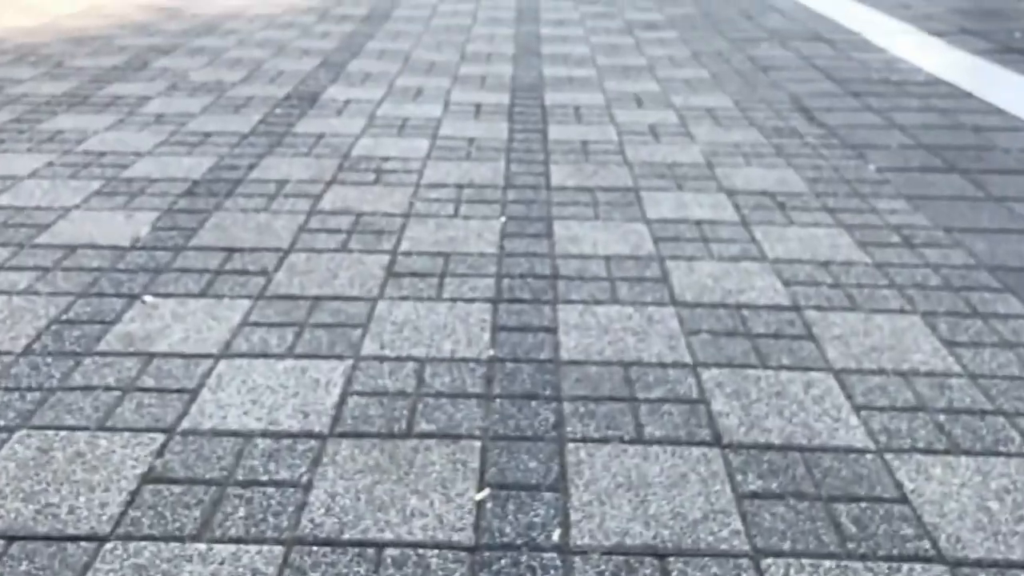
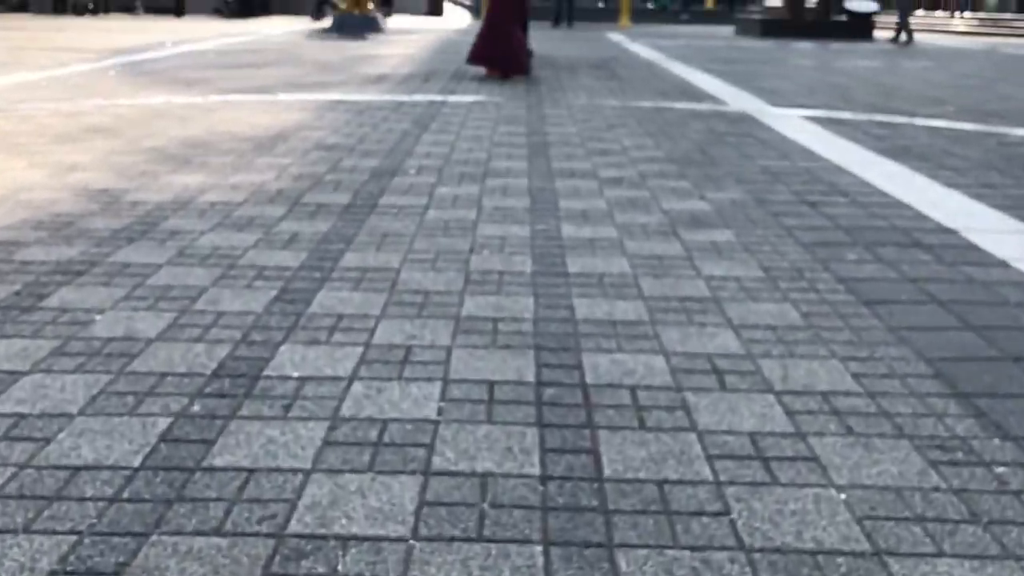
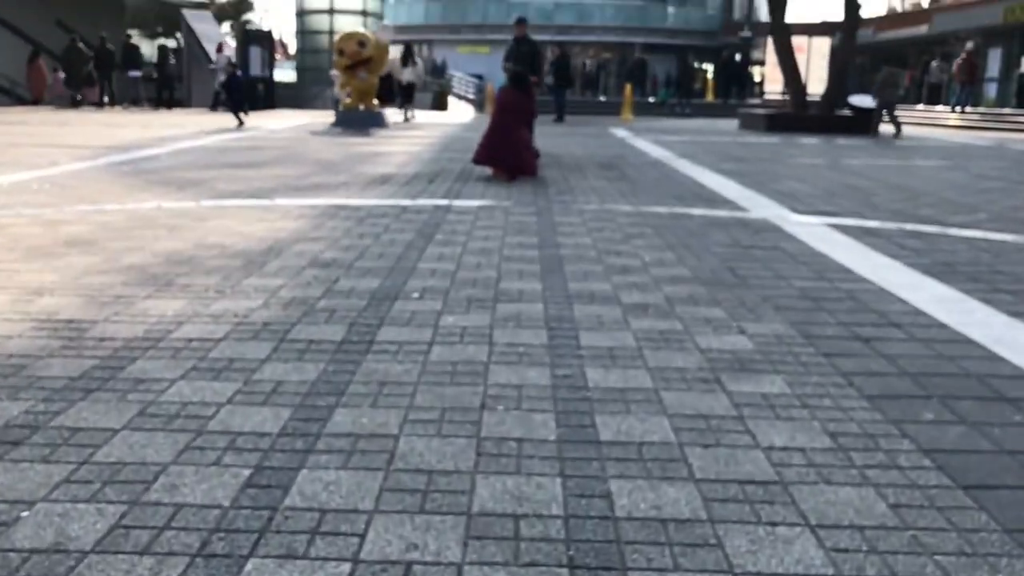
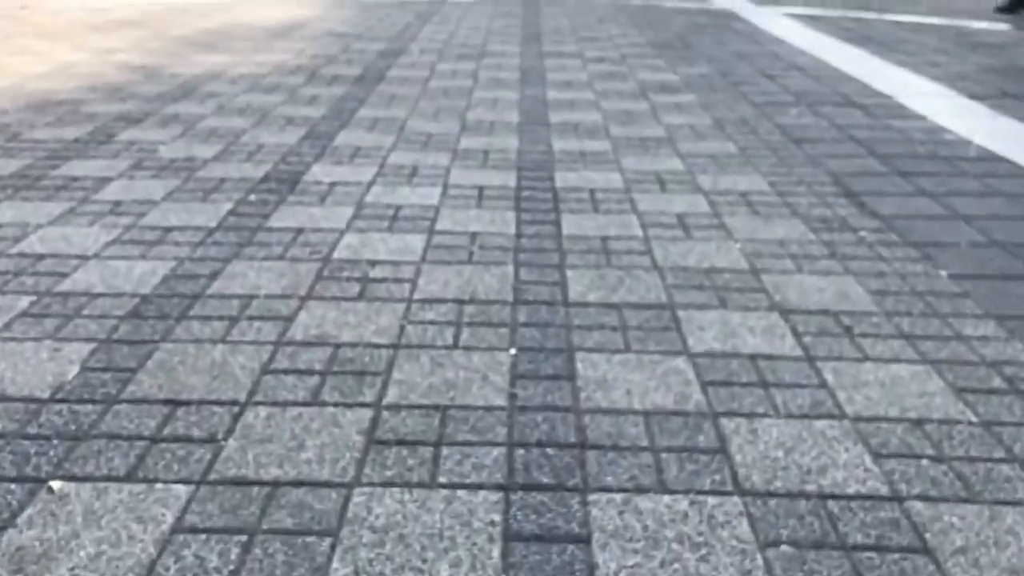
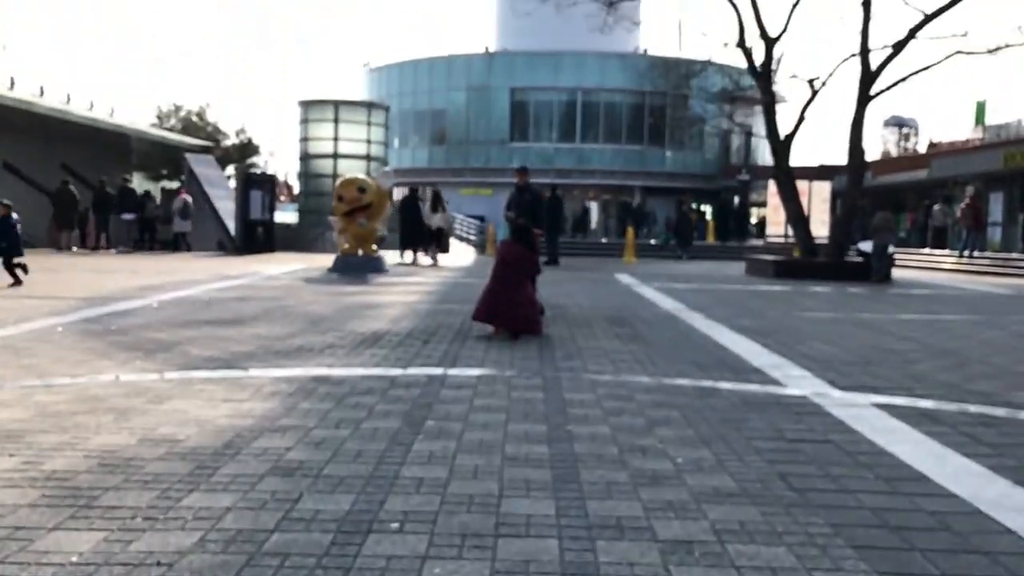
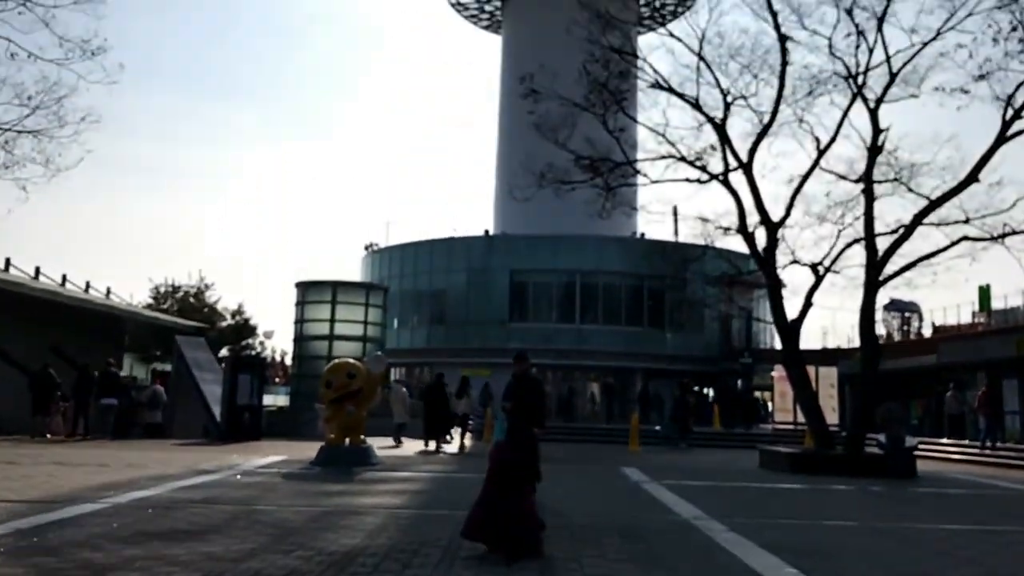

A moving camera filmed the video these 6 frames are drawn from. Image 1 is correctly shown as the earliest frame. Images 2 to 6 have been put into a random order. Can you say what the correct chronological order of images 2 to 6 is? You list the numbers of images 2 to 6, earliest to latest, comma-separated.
4, 2, 3, 5, 6
